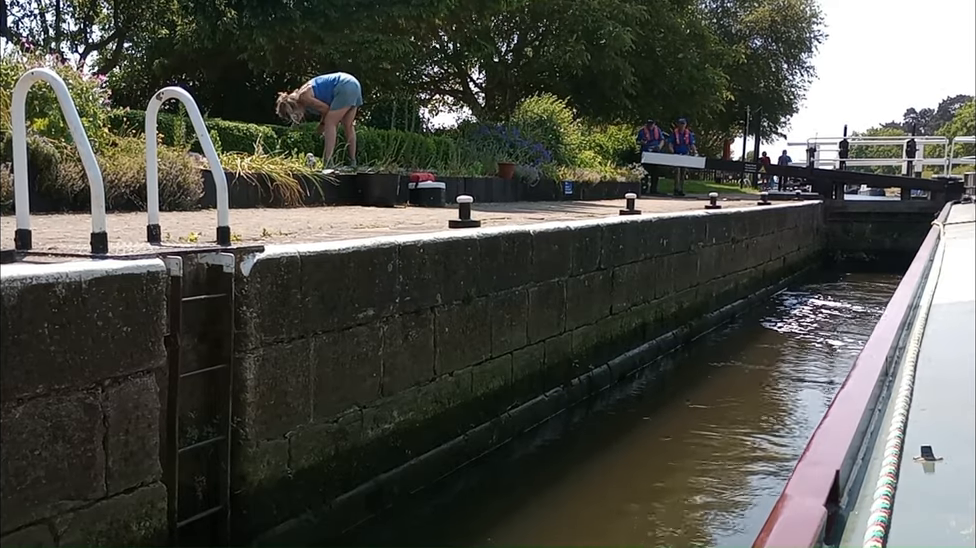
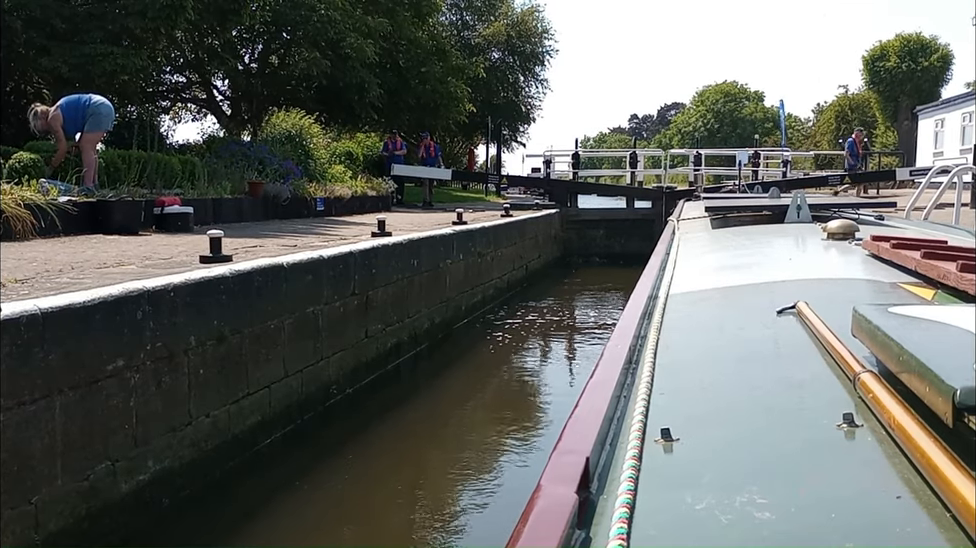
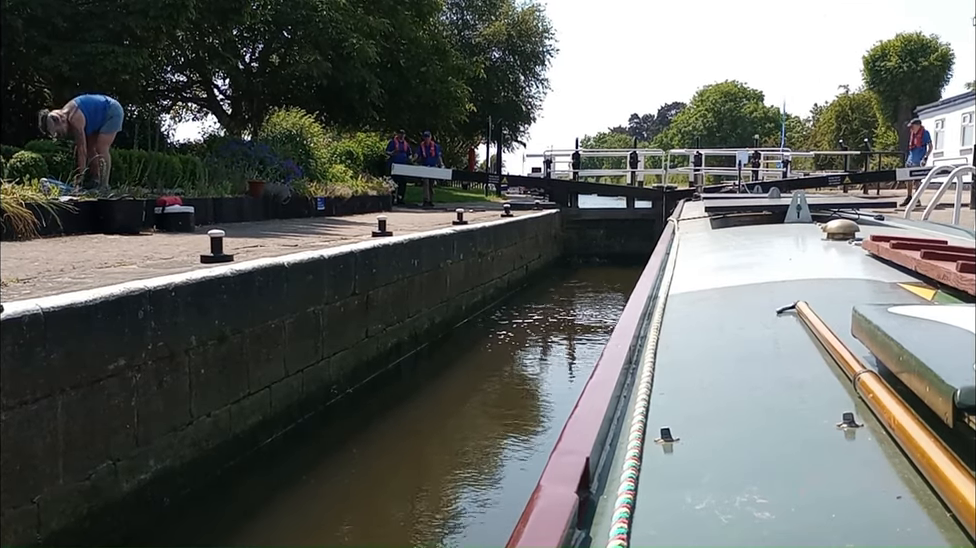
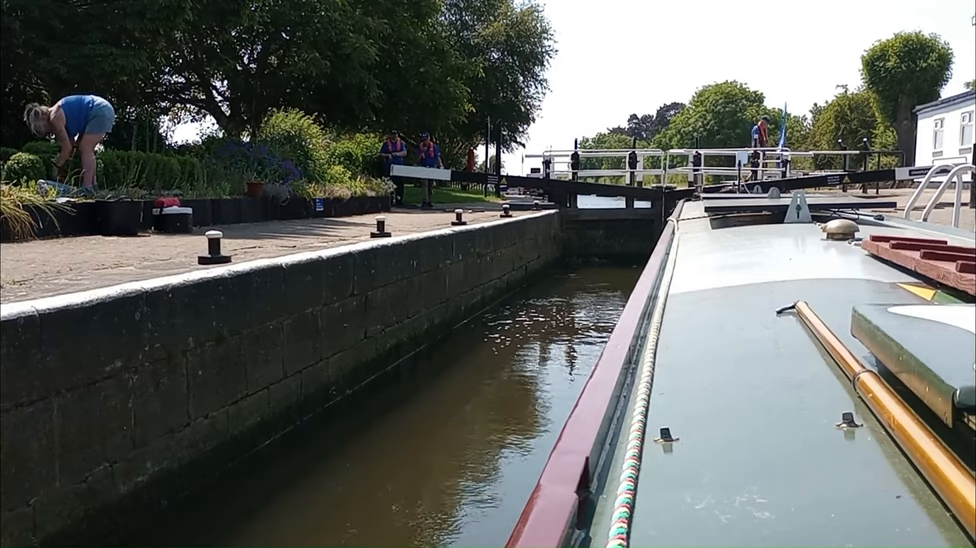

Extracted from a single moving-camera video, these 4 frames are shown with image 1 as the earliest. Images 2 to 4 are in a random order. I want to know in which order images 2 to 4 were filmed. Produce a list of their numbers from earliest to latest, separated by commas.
4, 2, 3
